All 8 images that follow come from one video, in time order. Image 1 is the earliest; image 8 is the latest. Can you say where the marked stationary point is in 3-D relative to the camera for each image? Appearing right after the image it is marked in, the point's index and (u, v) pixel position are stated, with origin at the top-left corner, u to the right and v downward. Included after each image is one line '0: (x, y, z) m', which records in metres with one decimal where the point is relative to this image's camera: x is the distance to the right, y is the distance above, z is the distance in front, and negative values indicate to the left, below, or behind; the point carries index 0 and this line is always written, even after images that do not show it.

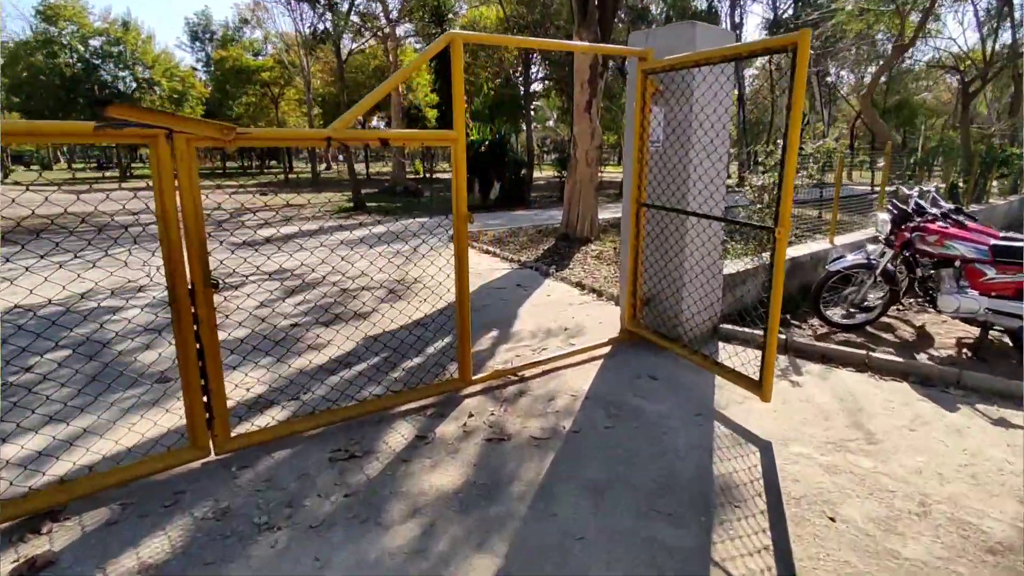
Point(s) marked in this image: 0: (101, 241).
0: (-6.3, +0.6, +9.1) m
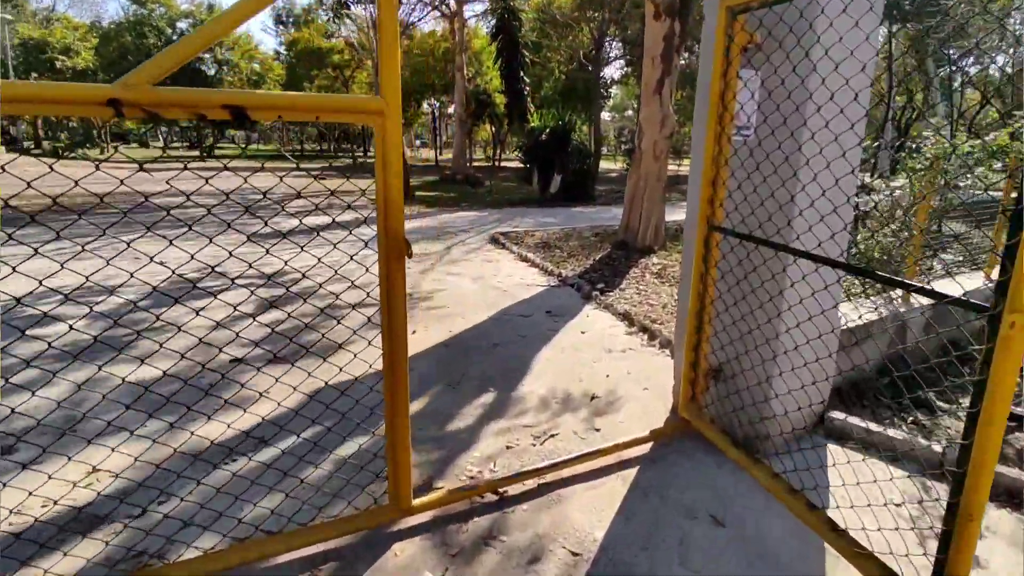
0: (-5.7, +0.8, +8.5) m
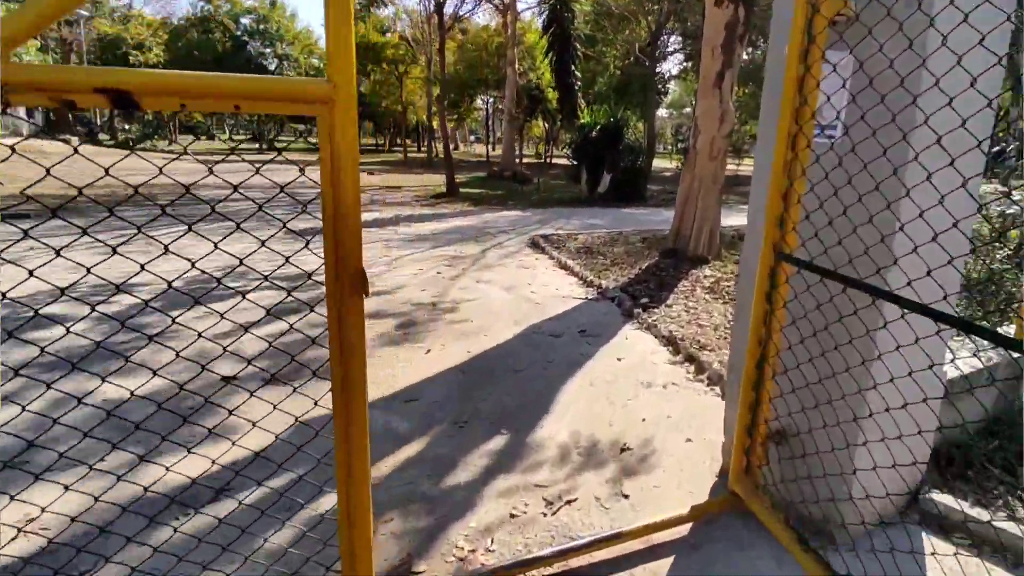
0: (-5.1, +0.9, +8.4) m
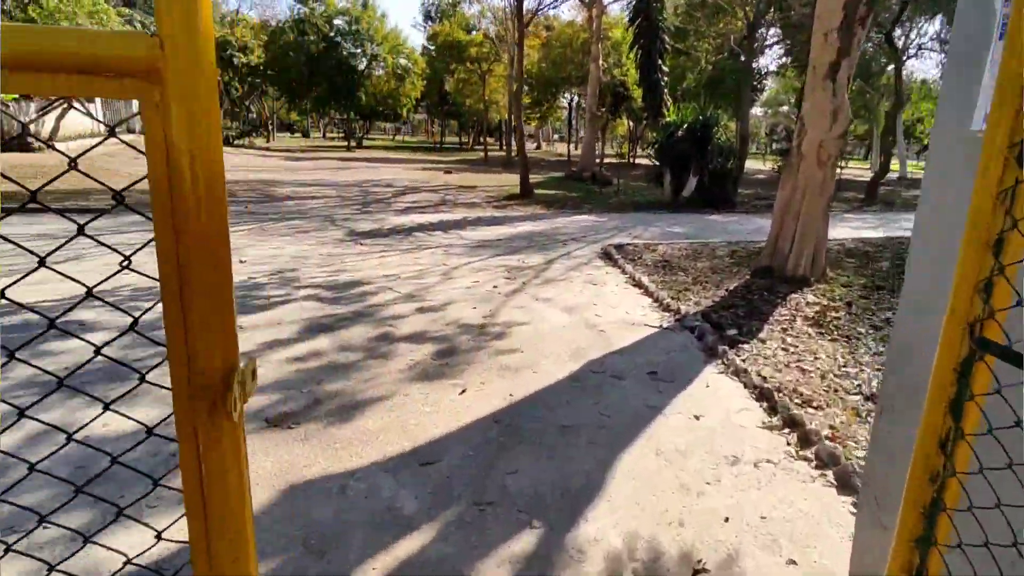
0: (-4.1, +0.9, +8.4) m
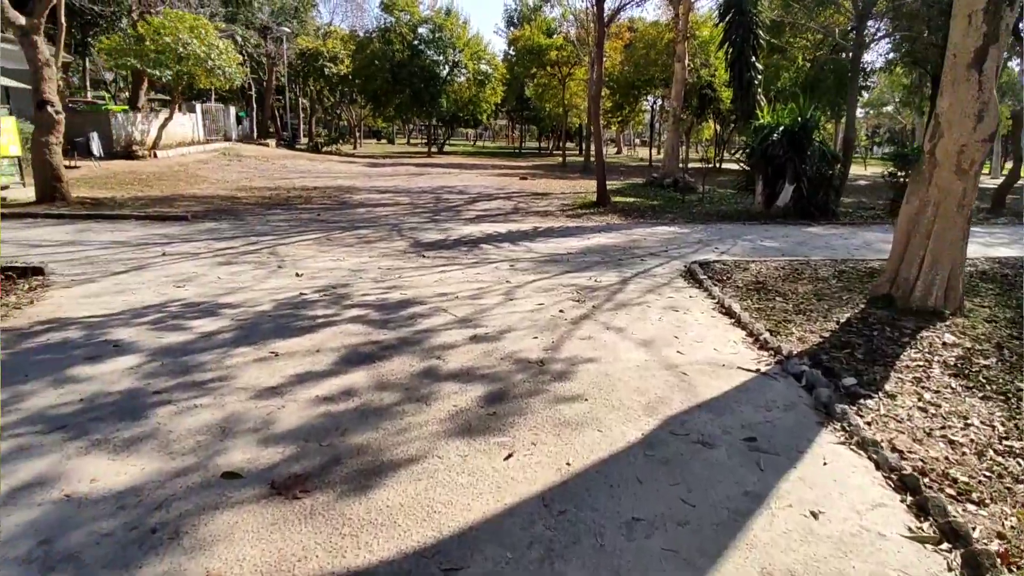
0: (-3.1, +0.7, +8.3) m
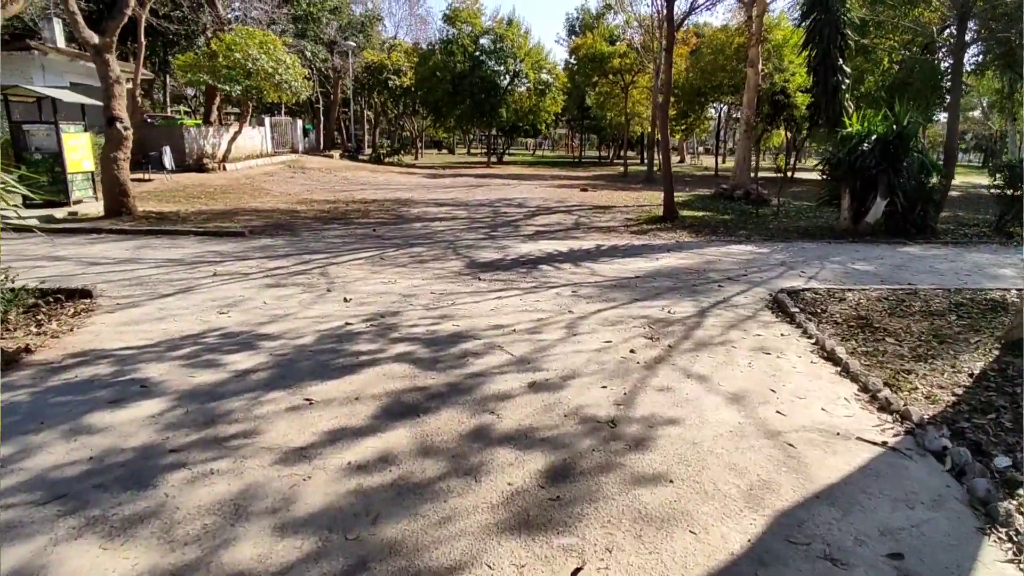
0: (-2.3, +0.5, +8.0) m
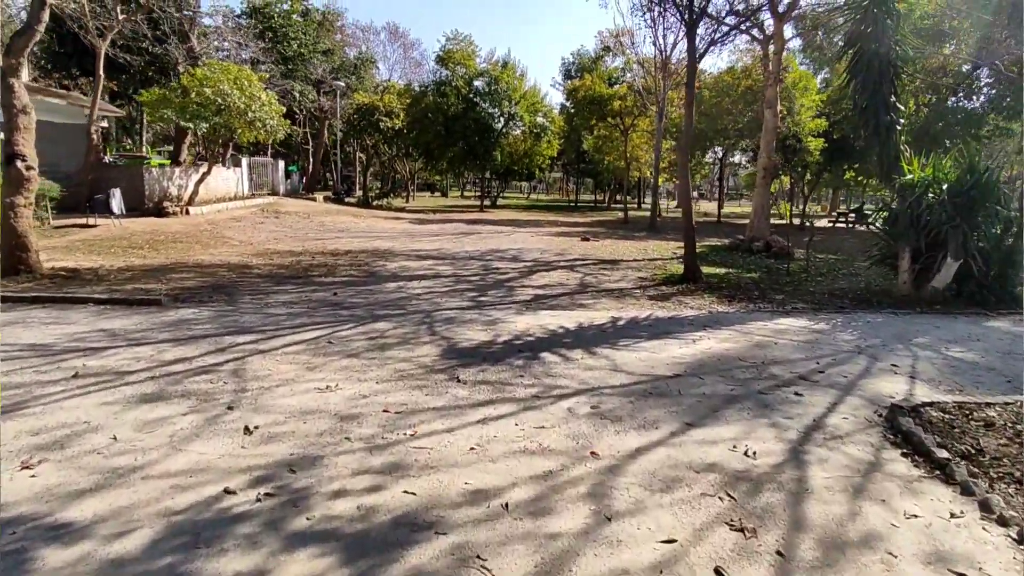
0: (-2.4, -0.4, +6.1) m
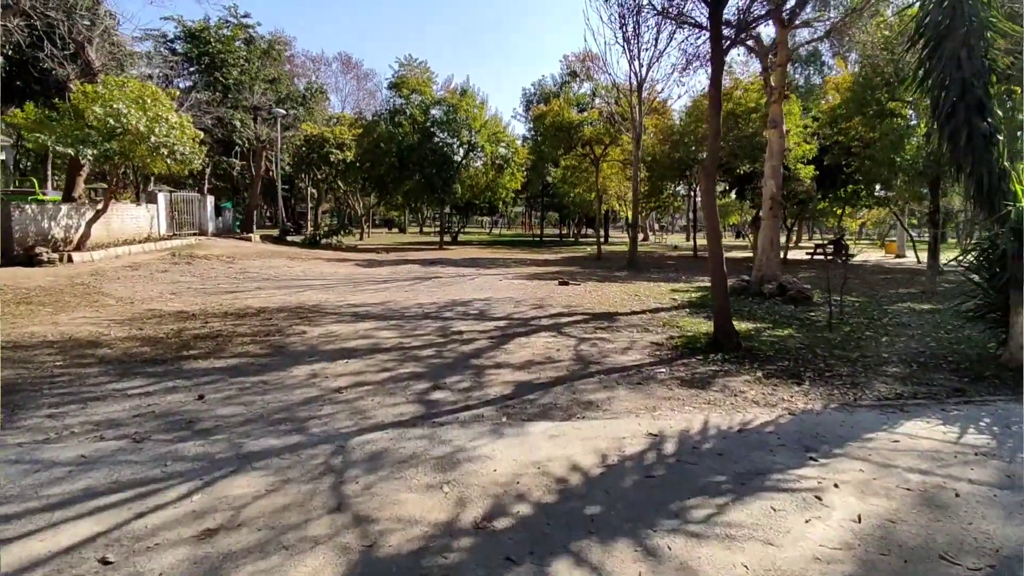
0: (-2.5, -1.2, +3.0) m
